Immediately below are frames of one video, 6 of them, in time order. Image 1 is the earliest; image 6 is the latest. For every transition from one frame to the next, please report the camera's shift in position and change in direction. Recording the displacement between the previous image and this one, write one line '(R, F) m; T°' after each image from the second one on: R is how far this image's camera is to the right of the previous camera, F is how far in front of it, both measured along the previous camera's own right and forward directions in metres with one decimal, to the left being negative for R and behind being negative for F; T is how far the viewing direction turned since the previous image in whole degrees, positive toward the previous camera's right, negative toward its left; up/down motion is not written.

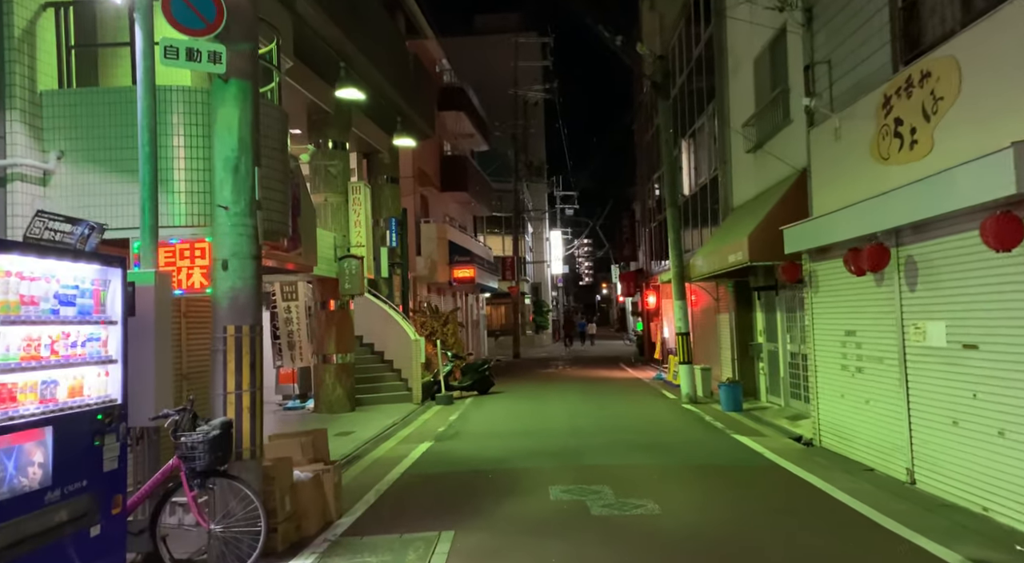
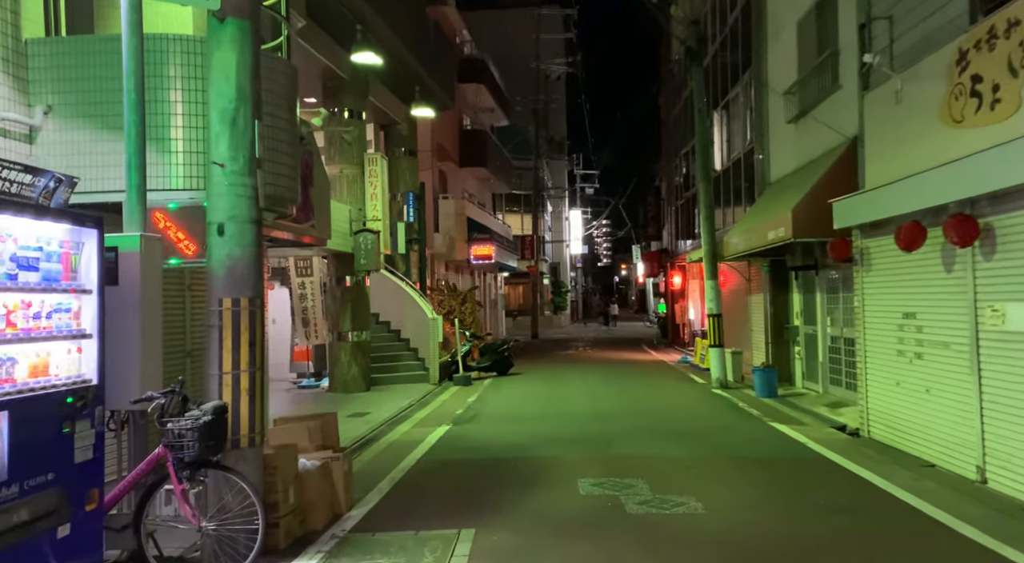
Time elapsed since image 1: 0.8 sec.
(-0.1, +0.8) m; -1°
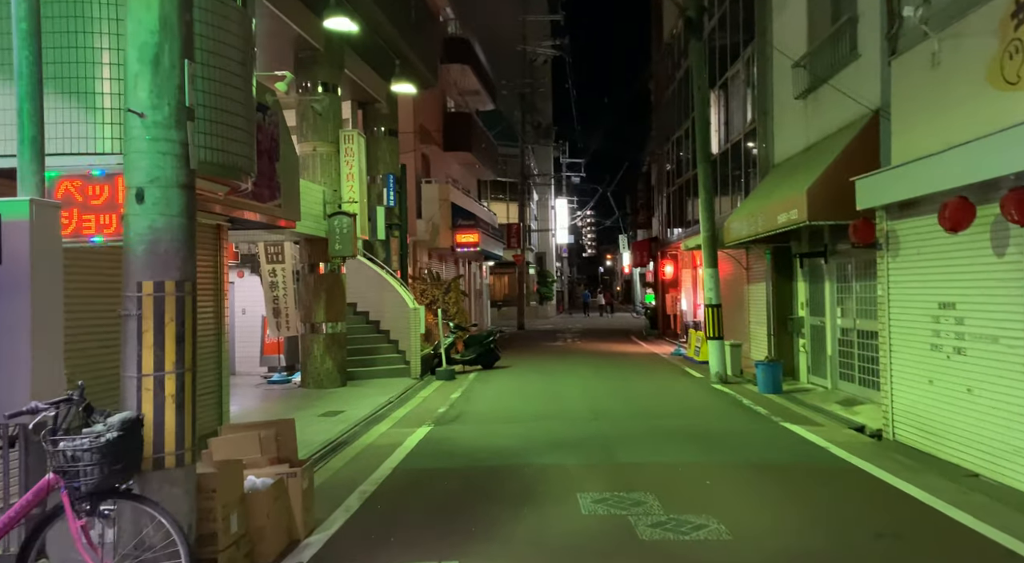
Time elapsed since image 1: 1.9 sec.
(0.0, +1.2) m; +1°
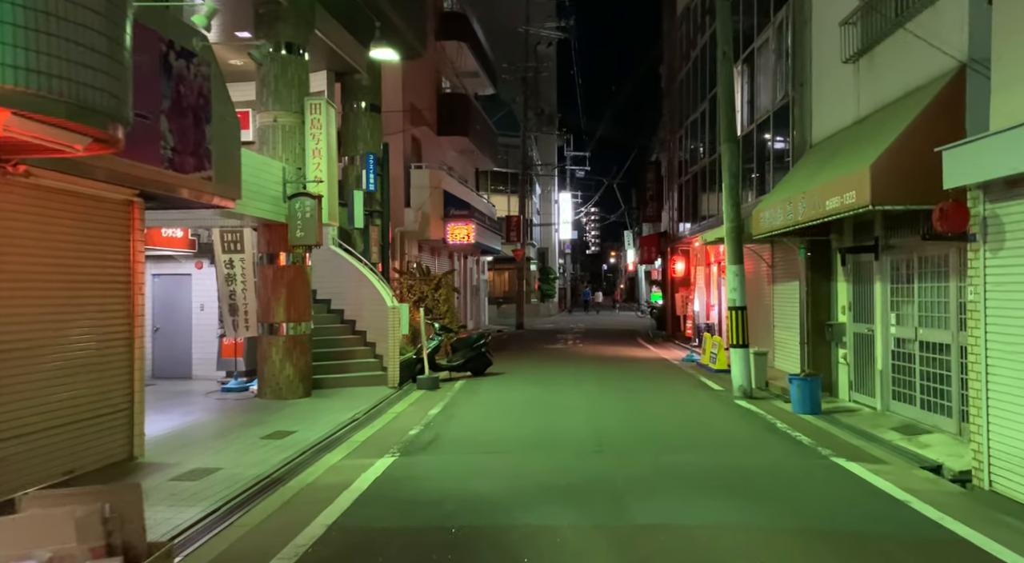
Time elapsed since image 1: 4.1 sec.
(+0.2, +2.4) m; 0°
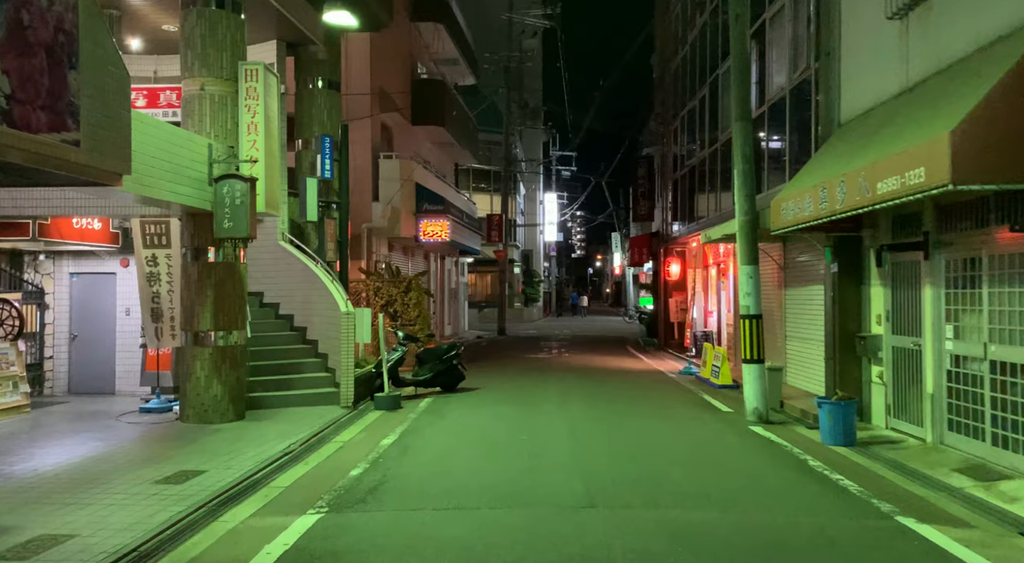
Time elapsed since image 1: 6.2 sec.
(+0.2, +2.3) m; +1°
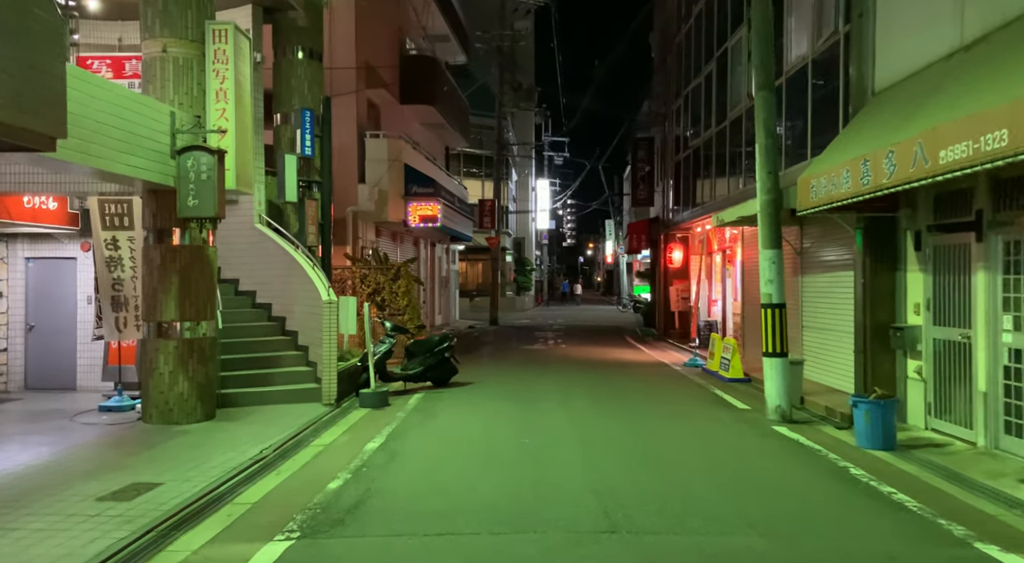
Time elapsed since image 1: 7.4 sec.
(-0.1, +1.2) m; +1°
